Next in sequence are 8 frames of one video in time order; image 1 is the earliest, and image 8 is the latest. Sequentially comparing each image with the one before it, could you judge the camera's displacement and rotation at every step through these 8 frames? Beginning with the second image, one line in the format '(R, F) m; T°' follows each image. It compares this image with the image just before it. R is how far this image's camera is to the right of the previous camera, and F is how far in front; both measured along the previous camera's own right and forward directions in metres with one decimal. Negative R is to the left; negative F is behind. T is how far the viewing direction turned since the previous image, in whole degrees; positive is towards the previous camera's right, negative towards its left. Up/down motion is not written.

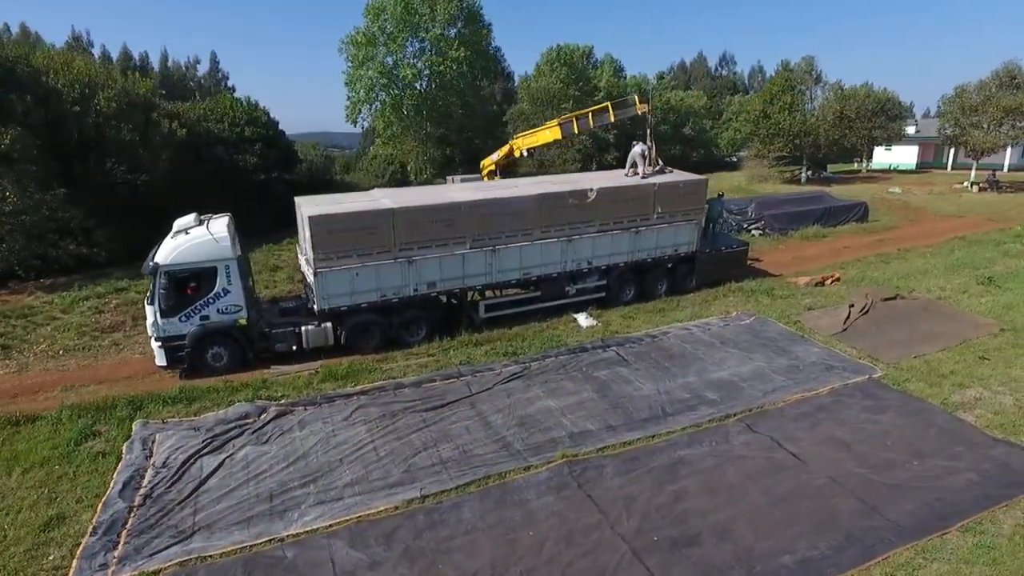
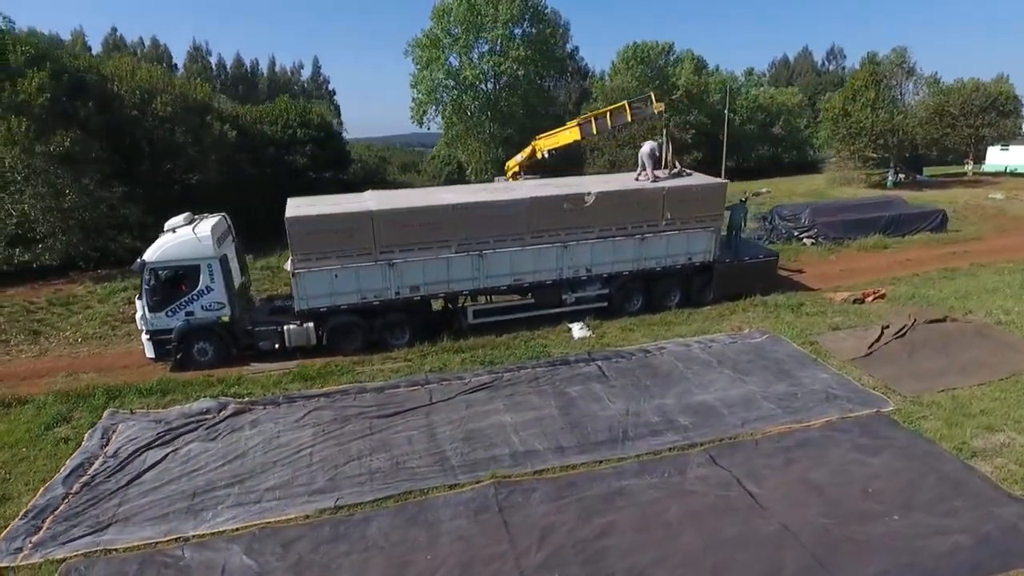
(+2.5, +0.7) m; -9°
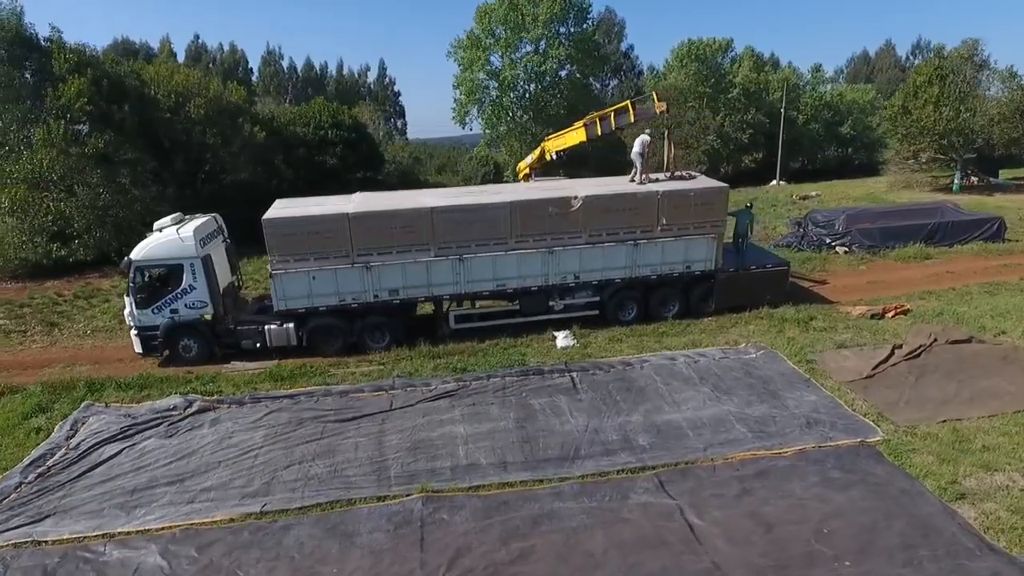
(+1.9, +0.5) m; -6°
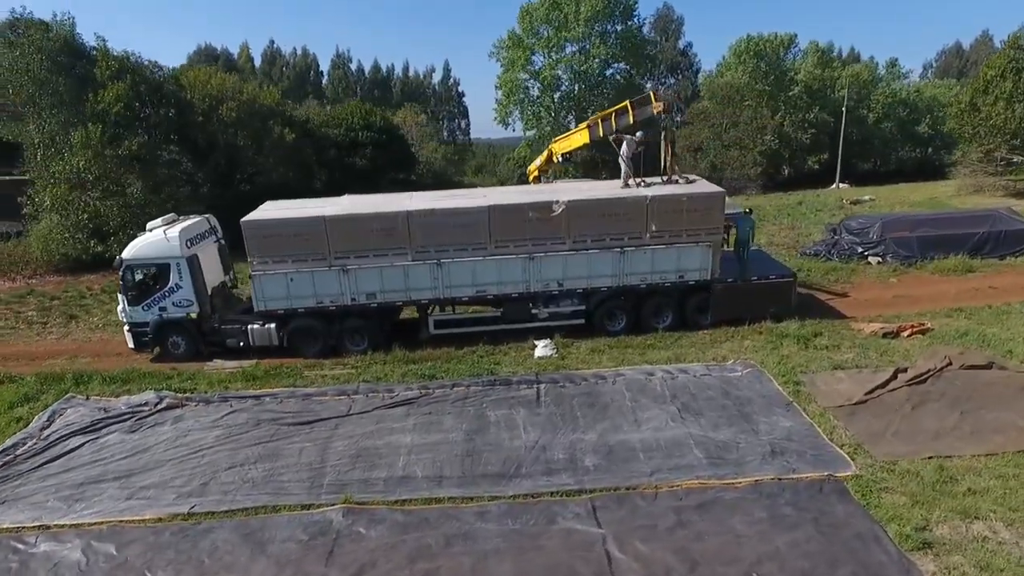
(+2.0, +0.5) m; -6°
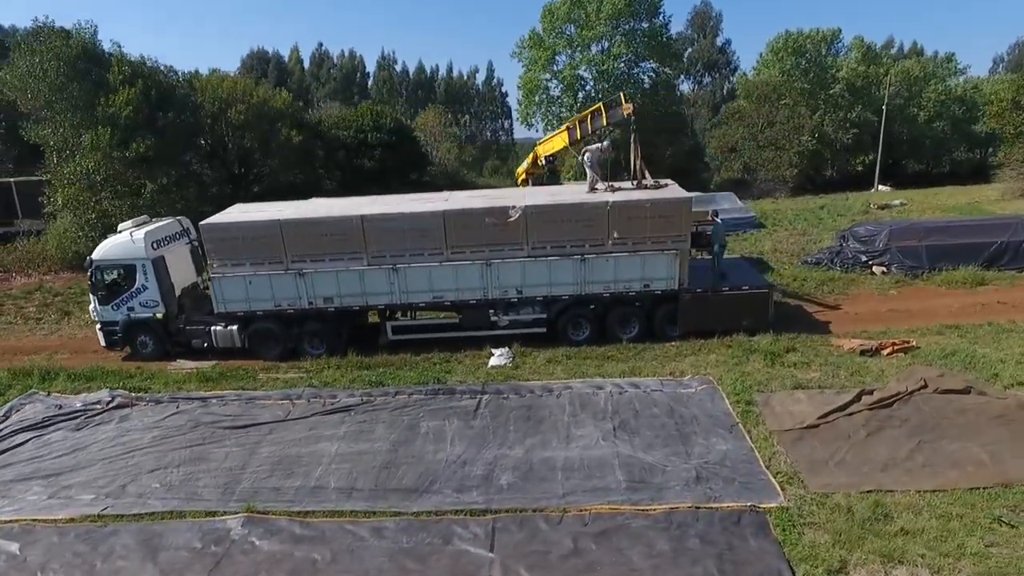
(+2.0, +0.4) m; -5°
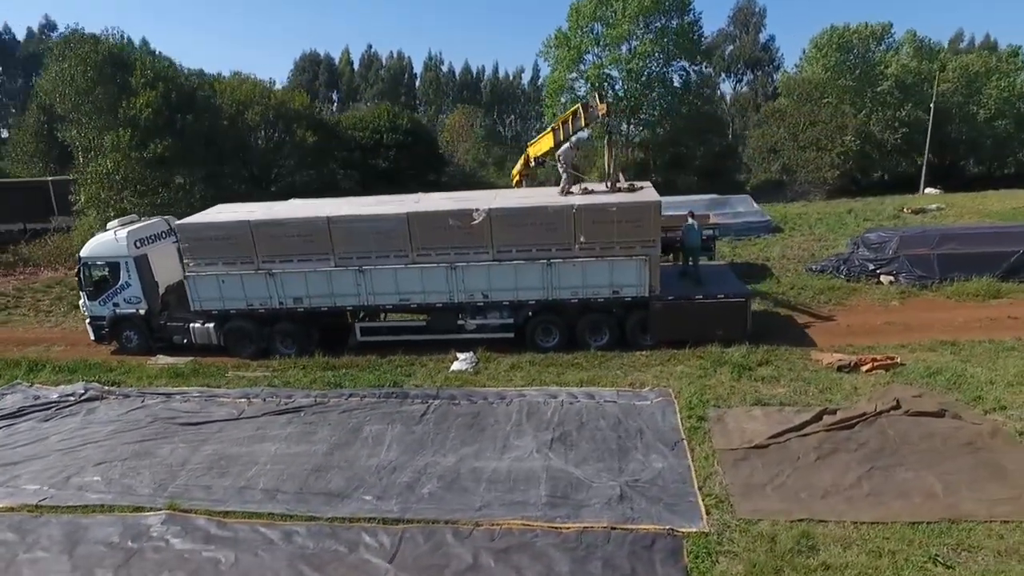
(+1.9, +0.3) m; -5°
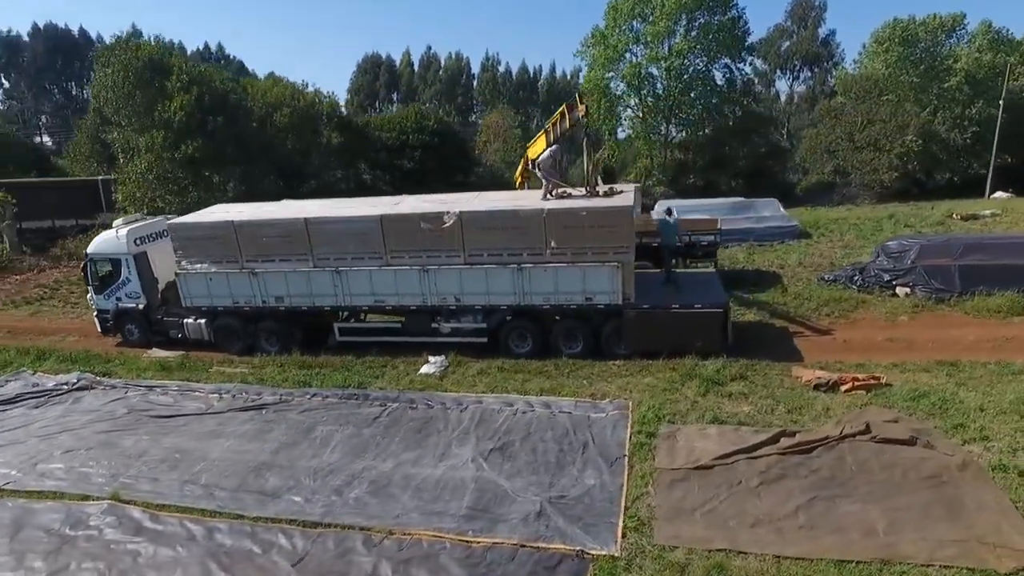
(+1.9, +0.3) m; -6°
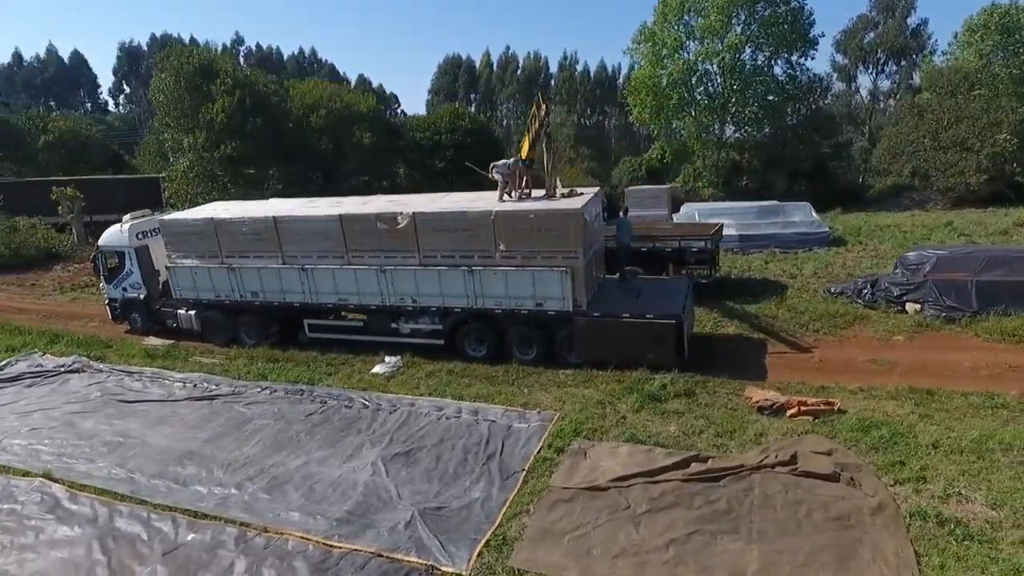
(+2.8, +0.4) m; -8°
